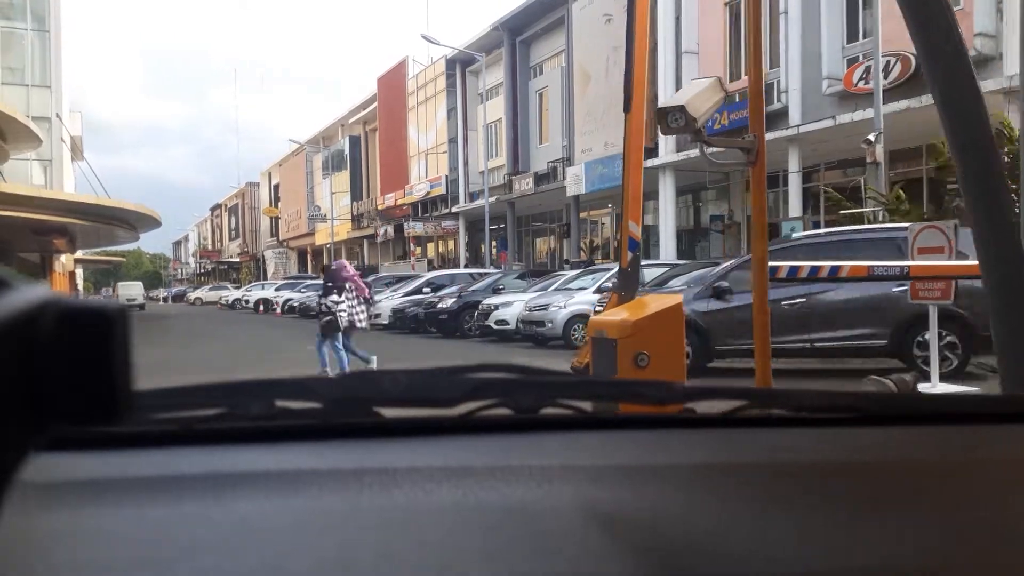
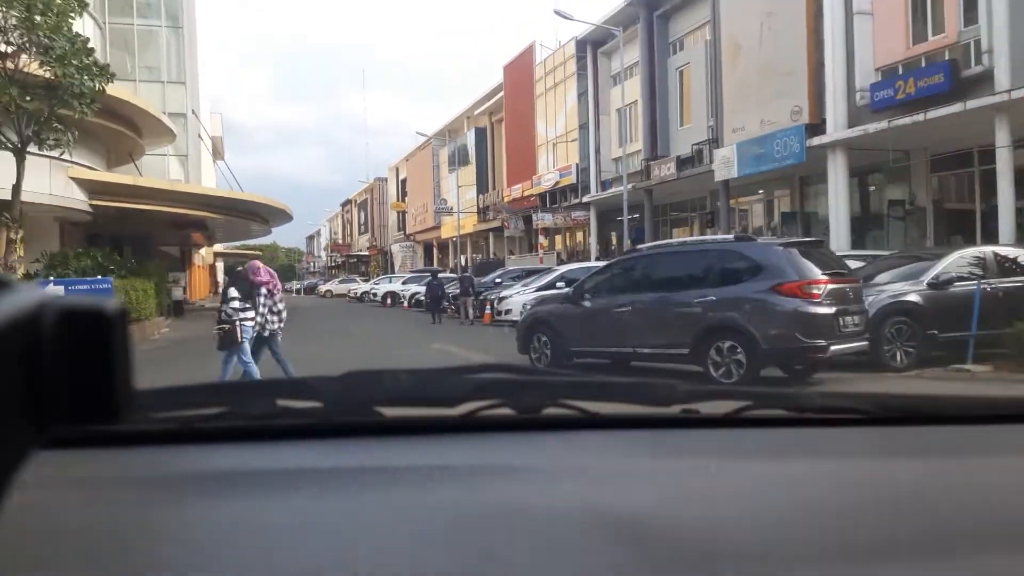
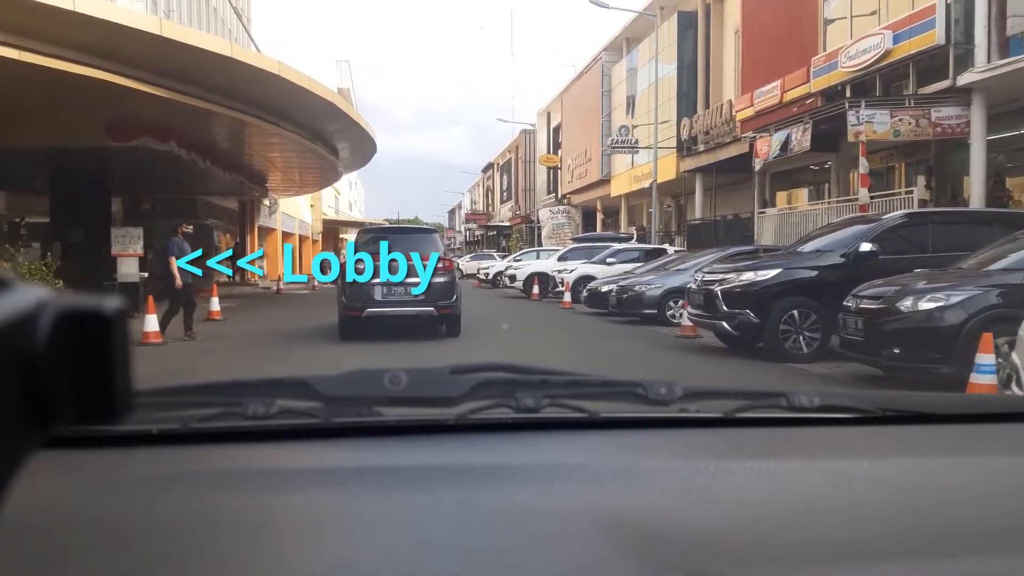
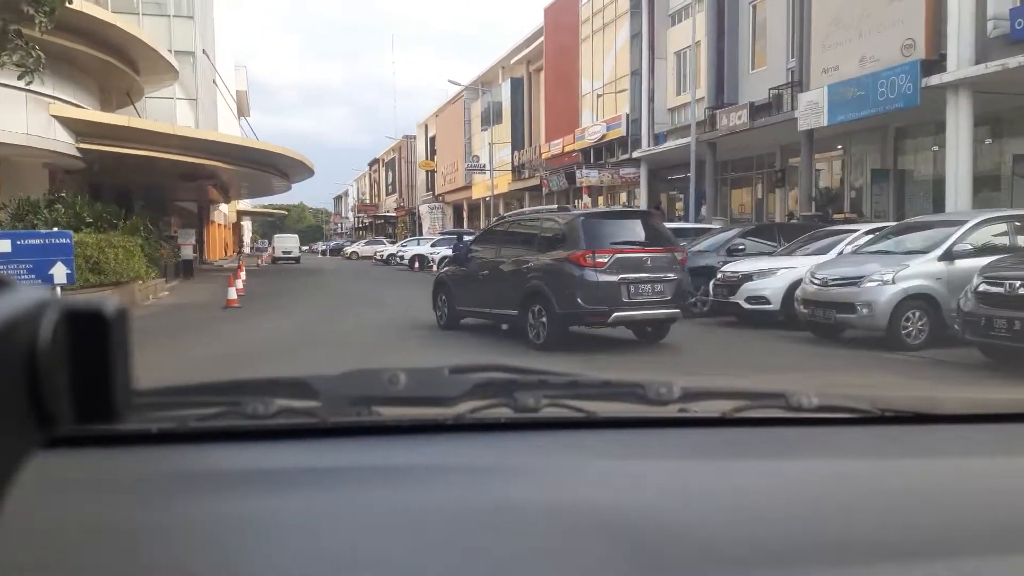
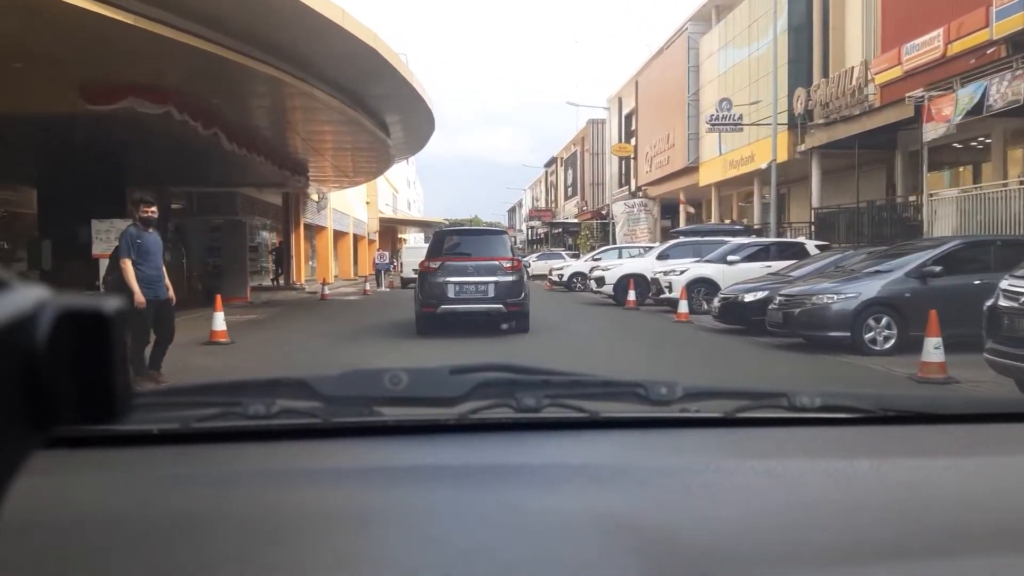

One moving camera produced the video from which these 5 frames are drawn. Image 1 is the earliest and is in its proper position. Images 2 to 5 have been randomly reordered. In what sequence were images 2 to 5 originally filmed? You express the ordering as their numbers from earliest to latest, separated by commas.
2, 4, 3, 5
